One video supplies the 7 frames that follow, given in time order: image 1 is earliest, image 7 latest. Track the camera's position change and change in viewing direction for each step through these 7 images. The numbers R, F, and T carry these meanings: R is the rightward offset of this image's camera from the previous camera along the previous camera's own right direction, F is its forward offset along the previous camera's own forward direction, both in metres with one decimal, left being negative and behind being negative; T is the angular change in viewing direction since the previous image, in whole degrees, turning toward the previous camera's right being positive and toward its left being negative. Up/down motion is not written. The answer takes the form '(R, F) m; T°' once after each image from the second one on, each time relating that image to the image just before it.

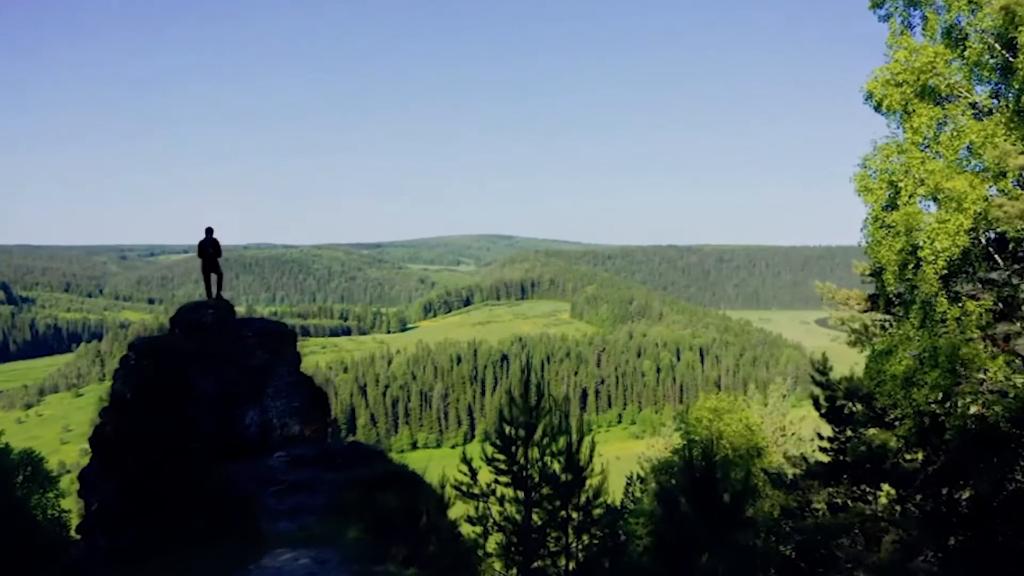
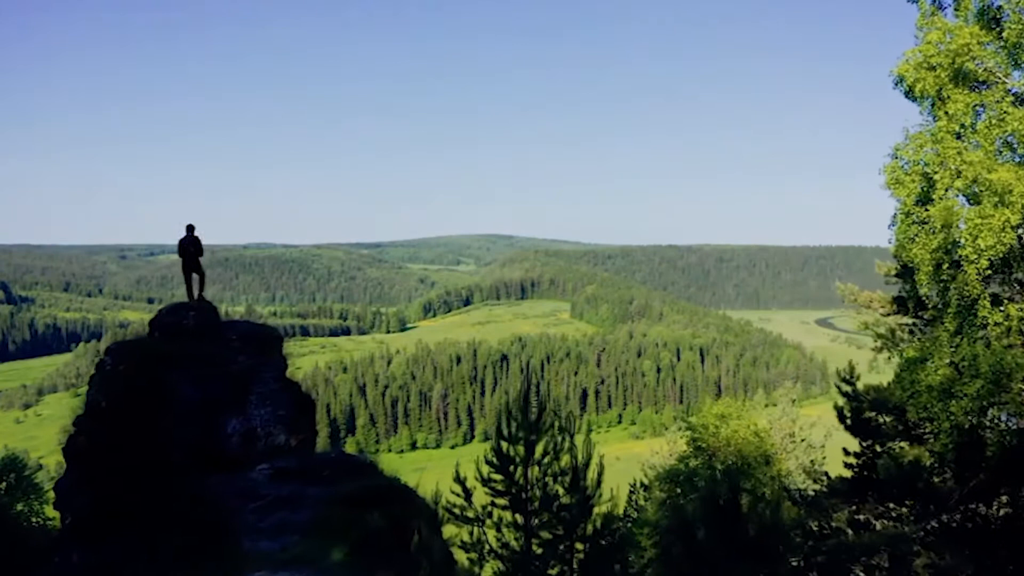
(0.0, +0.6) m; 0°
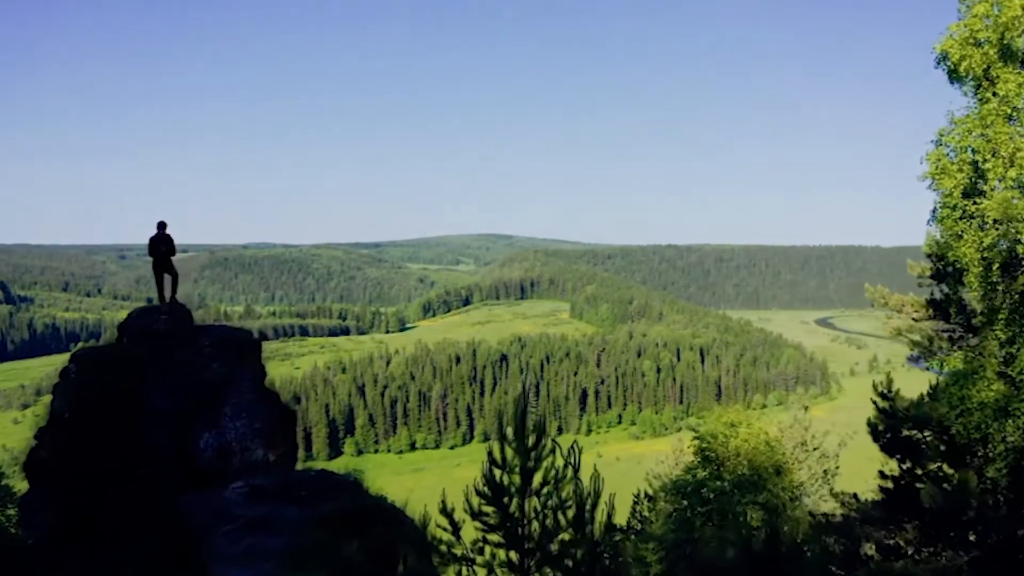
(0.0, +0.7) m; 0°
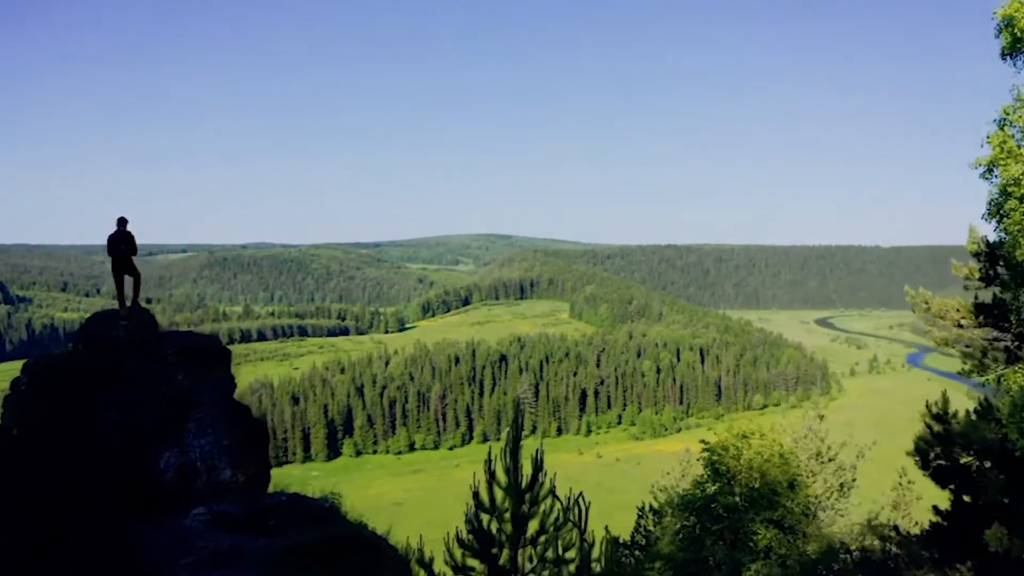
(0.0, +0.8) m; 0°
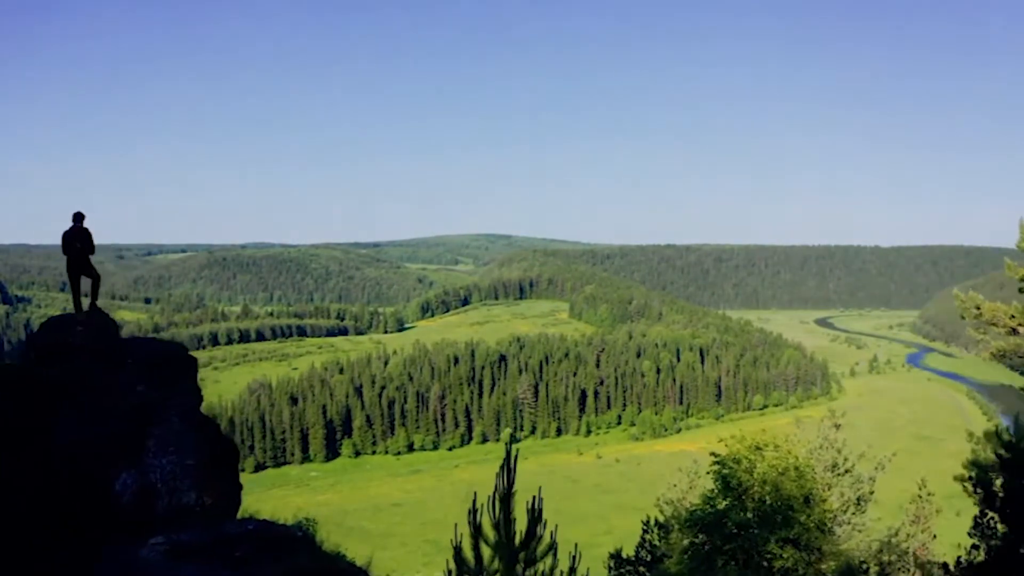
(0.0, +0.8) m; 0°
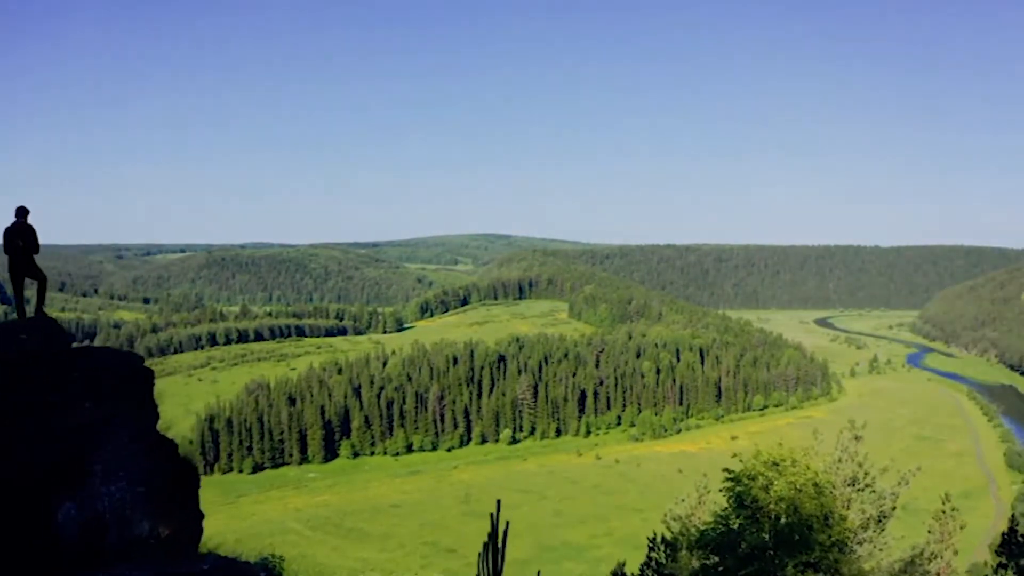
(0.0, +0.8) m; 0°
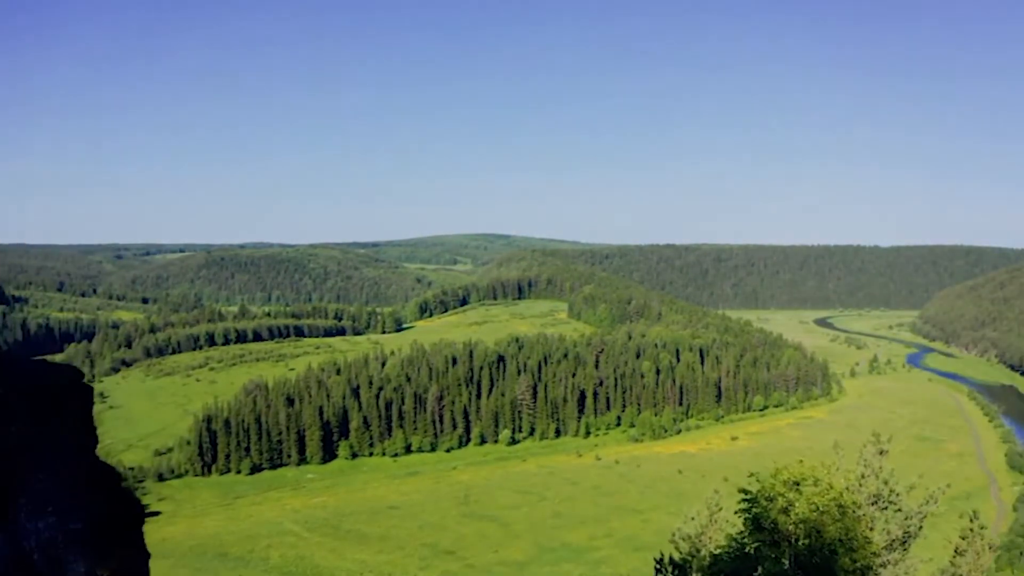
(0.0, +0.9) m; 0°
